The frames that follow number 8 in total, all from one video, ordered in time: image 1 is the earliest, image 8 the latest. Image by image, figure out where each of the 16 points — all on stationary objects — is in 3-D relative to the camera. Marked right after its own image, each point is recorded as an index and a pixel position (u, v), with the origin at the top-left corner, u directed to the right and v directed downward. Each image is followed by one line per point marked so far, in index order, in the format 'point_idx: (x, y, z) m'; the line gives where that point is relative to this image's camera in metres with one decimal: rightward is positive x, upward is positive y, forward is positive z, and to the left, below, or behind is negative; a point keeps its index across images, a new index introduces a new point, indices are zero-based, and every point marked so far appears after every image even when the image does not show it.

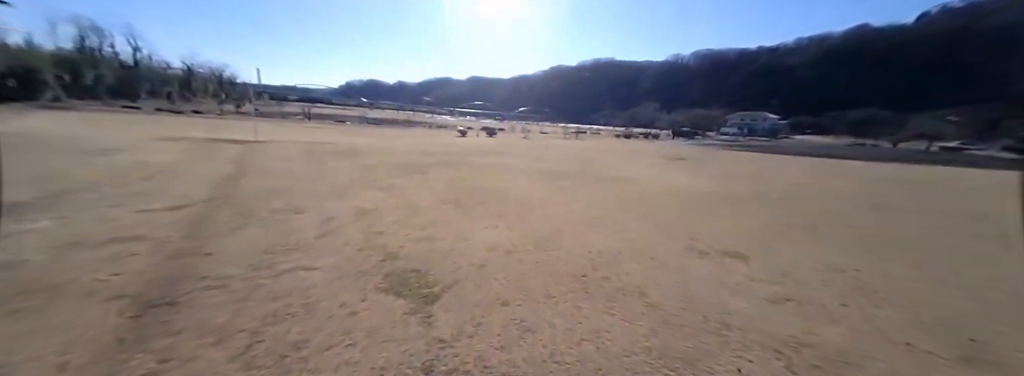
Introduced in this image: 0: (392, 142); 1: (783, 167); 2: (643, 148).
0: (-4.3, +1.6, +10.8) m
1: (+10.2, +0.9, +11.6) m
2: (+6.1, +1.9, +14.8) m
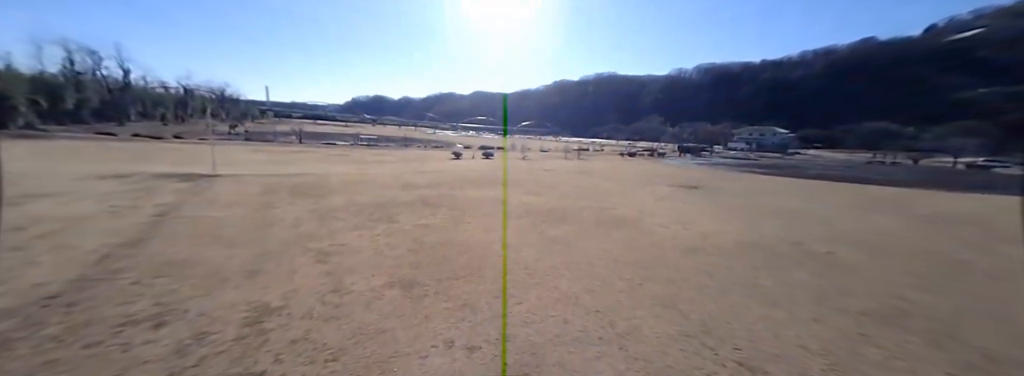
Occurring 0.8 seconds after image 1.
0: (-4.5, +0.6, +9.9) m
1: (+10.0, -0.1, +10.5) m
2: (+5.9, +0.8, +13.7) m
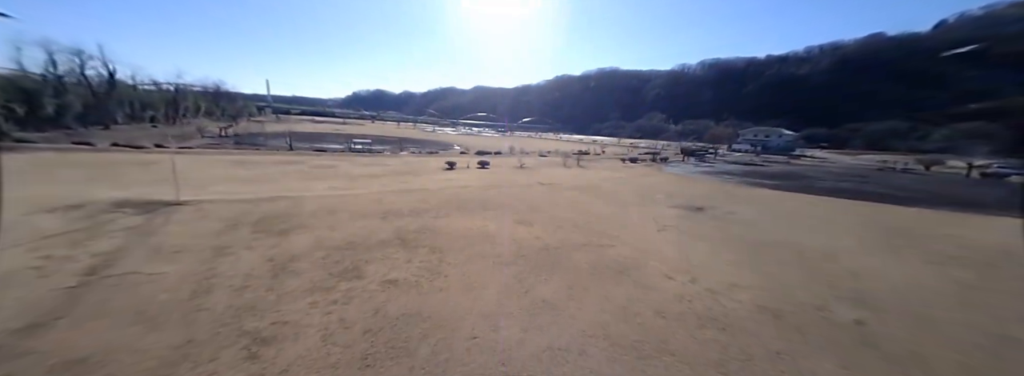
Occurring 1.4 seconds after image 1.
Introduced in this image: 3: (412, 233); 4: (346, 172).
0: (-4.7, 0.0, +9.3) m
1: (+9.8, -0.7, +9.8) m
2: (+5.7, +0.2, +13.1) m
3: (-1.9, -0.8, +5.9) m
4: (-6.2, +0.6, +11.6) m
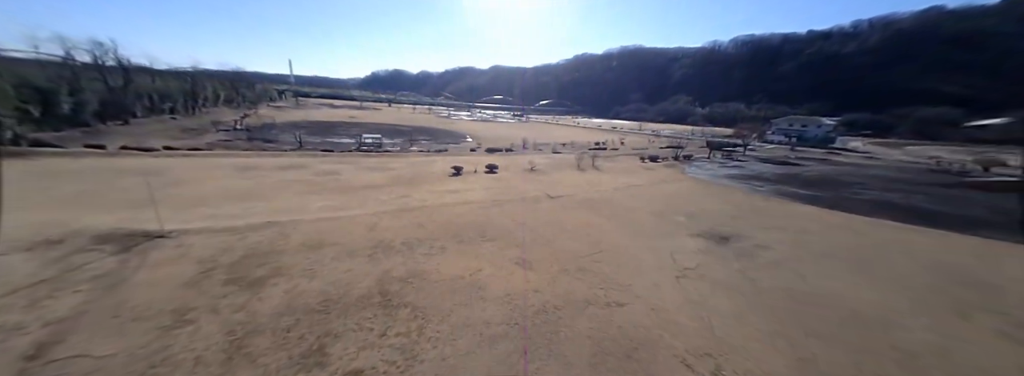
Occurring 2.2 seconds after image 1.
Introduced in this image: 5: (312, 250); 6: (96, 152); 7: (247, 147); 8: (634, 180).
0: (-4.5, -0.5, +8.8) m
1: (+10.0, -1.4, +8.6) m
2: (+6.1, -0.2, +12.1) m
3: (-2.0, -1.6, +5.3) m
4: (-5.9, +0.3, +11.1) m
5: (-3.9, -1.2, +6.2) m
6: (-16.2, +1.5, +12.2) m
7: (-14.0, +2.2, +16.5) m
8: (+5.5, +0.4, +14.1) m
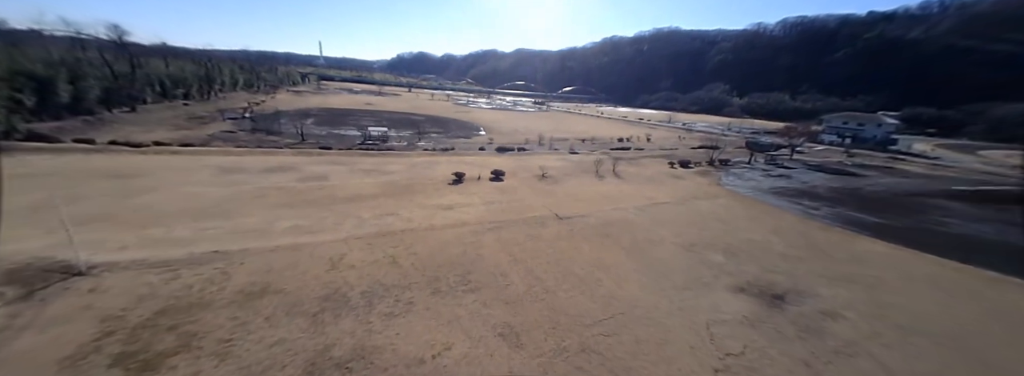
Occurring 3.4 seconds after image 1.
0: (-4.6, -0.9, +7.7) m
1: (+9.8, -2.4, +6.5) m
2: (+6.2, -0.9, +10.2) m
3: (-2.3, -2.3, +4.0) m
4: (-5.8, 0.0, +10.0) m
5: (-4.2, -1.8, +5.0) m
6: (-15.9, +1.6, +11.7) m
7: (-13.4, +2.4, +15.8) m
8: (+5.8, -0.2, +12.2) m
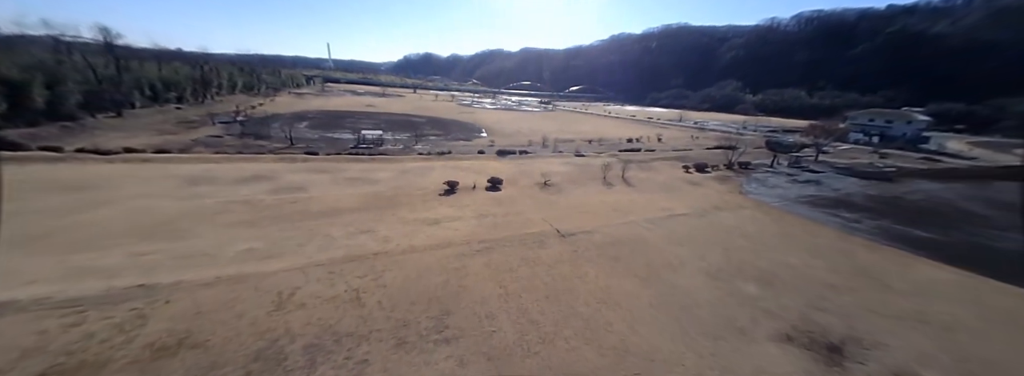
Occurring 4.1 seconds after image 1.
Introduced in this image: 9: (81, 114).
0: (-4.8, -1.3, +6.6) m
1: (+9.6, -2.7, +5.1) m
2: (+6.1, -1.2, +8.8) m
3: (-2.6, -2.6, +2.9) m
4: (-5.9, -0.4, +8.9) m
5: (-4.4, -2.2, +3.9) m
6: (-16.0, +1.2, +10.8) m
7: (-13.4, +2.0, +14.9) m
8: (+5.8, -0.5, +10.9) m
9: (-21.2, +3.6, +15.3) m
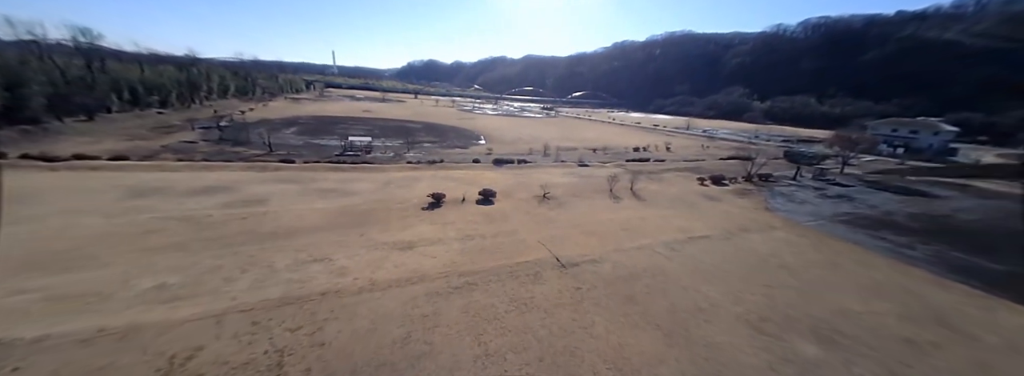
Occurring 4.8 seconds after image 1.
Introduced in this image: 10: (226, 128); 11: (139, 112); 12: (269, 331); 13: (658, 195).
0: (-5.0, -1.6, +5.2) m
1: (+9.3, -3.2, +3.6) m
2: (+5.9, -1.7, +7.4) m
3: (-2.8, -2.9, +1.5) m
4: (-6.1, -0.7, +7.6) m
5: (-4.7, -2.4, +2.5) m
6: (-16.2, +0.9, +9.7) m
7: (-13.5, +1.6, +13.7) m
8: (+5.6, -1.0, +9.4) m
9: (-21.3, +3.3, +14.2) m
10: (-16.2, +3.3, +17.8) m
11: (-22.6, +4.6, +19.0) m
12: (-3.3, -2.0, +4.4) m
13: (+5.5, -0.3, +11.8) m
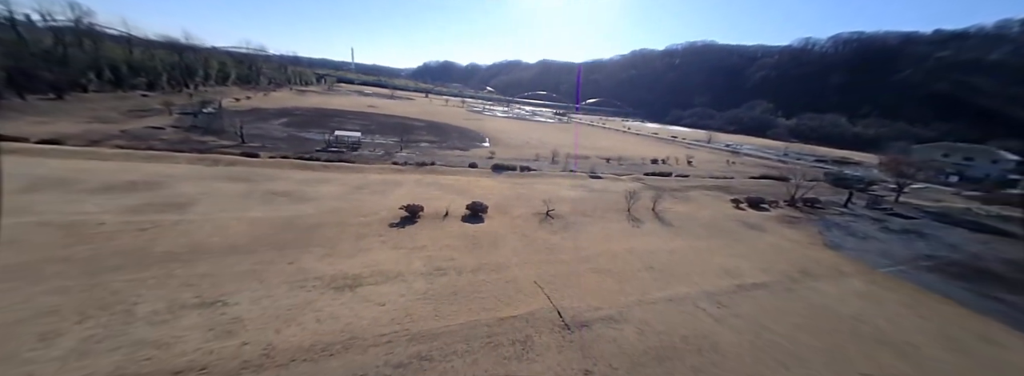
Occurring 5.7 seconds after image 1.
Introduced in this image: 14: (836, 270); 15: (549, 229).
0: (-5.3, -1.6, +3.4) m
1: (+8.9, -3.9, +1.3) m
2: (+5.6, -2.3, +5.2) m
3: (-3.3, -3.0, -0.4) m
4: (-6.3, -0.8, +5.8) m
5: (-5.1, -2.4, +0.6) m
6: (-16.2, +1.4, +8.1) m
7: (-13.4, +1.9, +12.1) m
8: (+5.4, -1.7, +7.3) m
9: (-21.1, +3.9, +12.9) m
10: (-15.9, +3.6, +16.3) m
11: (-22.2, +5.3, +17.6) m
12: (-3.6, -2.1, +2.5) m
13: (+5.5, -1.0, +9.7) m
14: (+7.7, -1.9, +7.5) m
15: (+0.9, -1.0, +8.0) m
